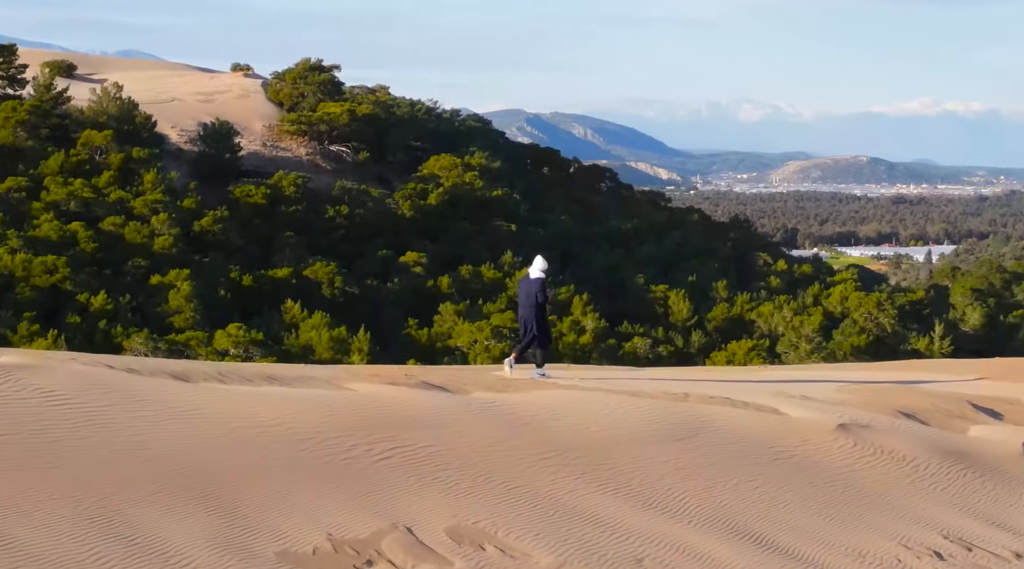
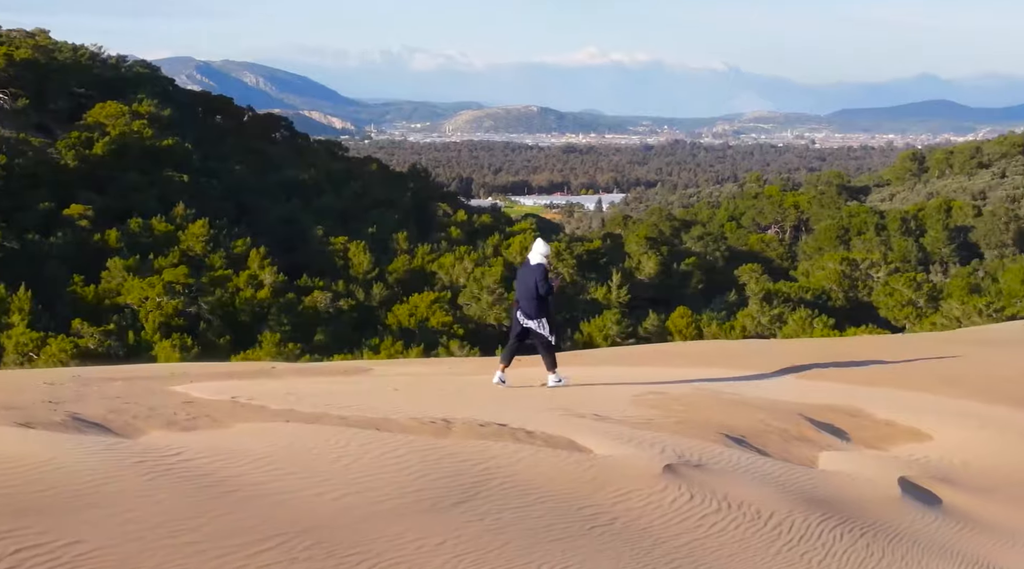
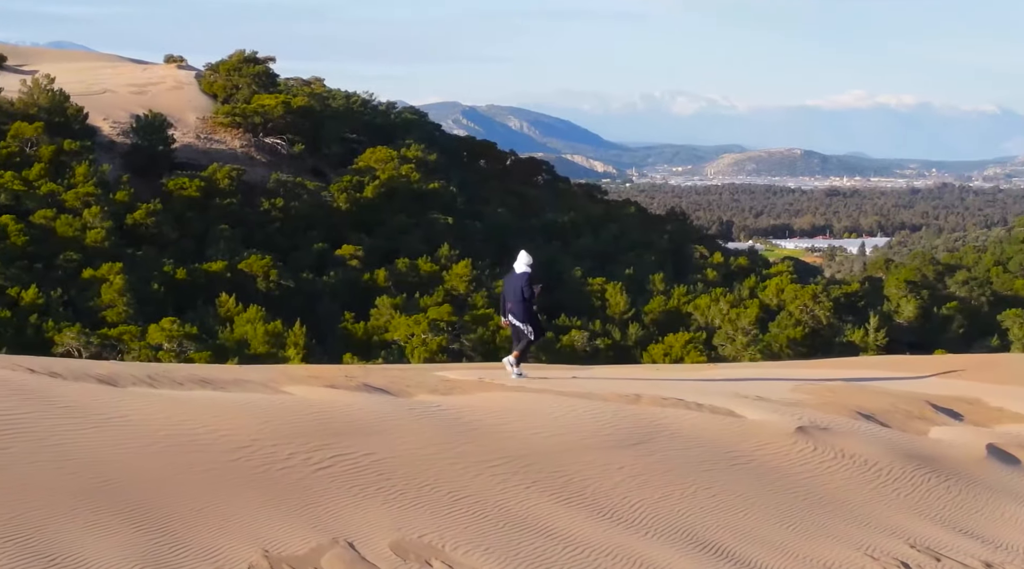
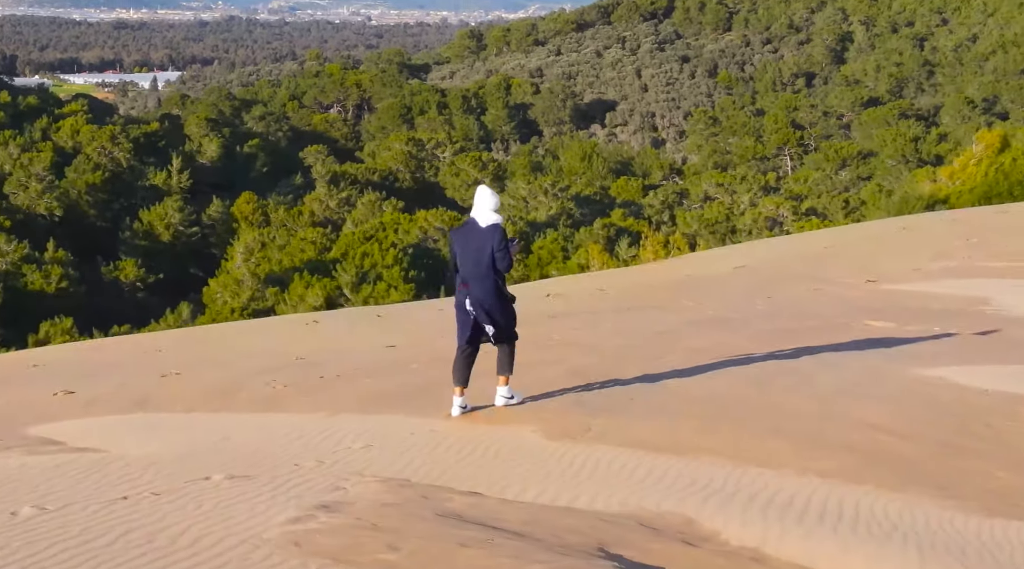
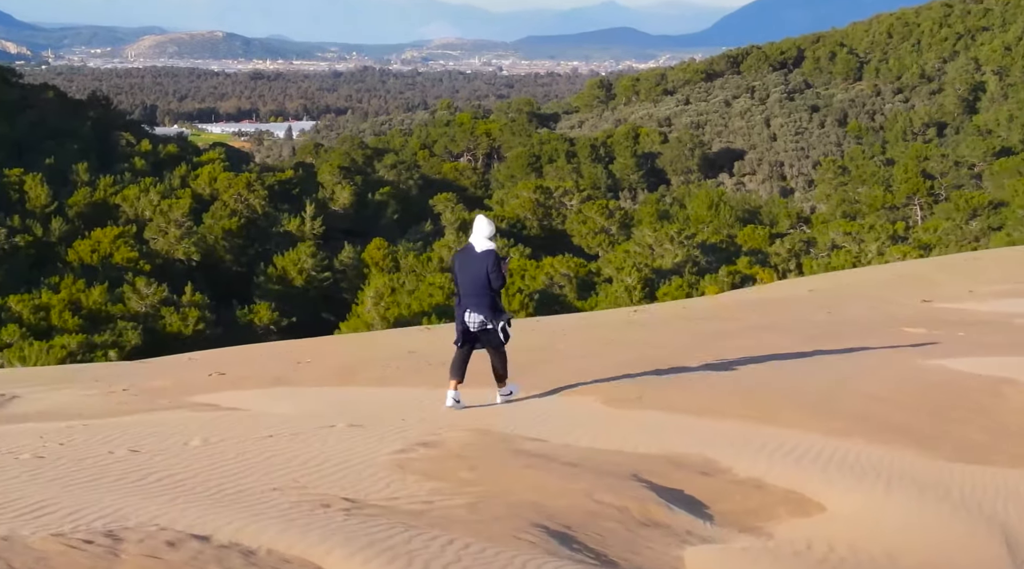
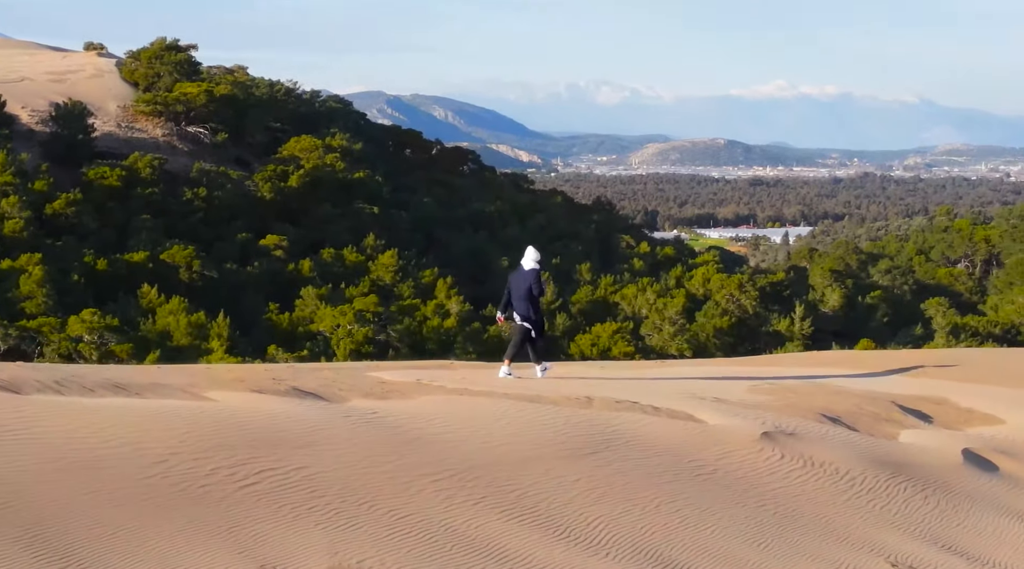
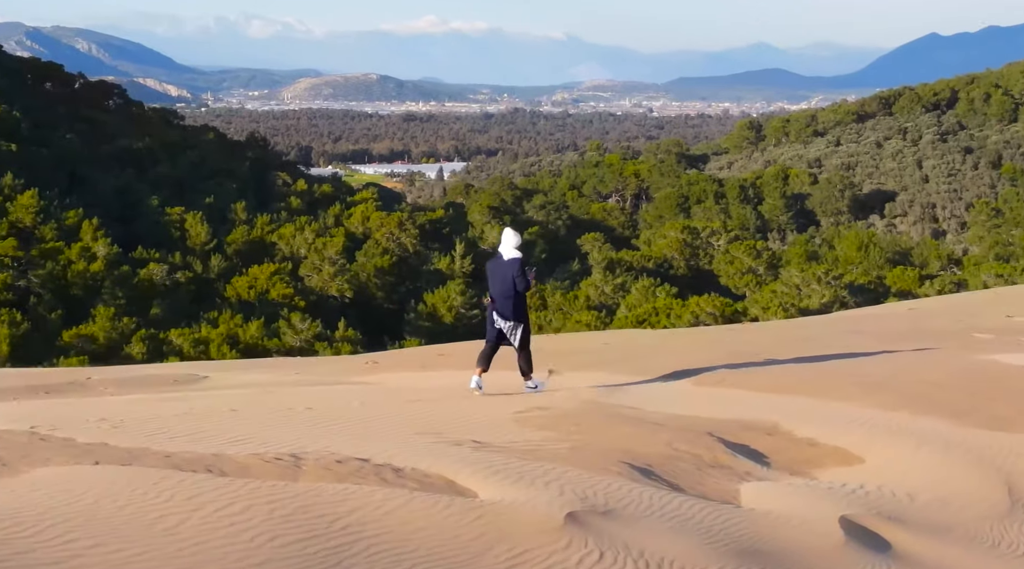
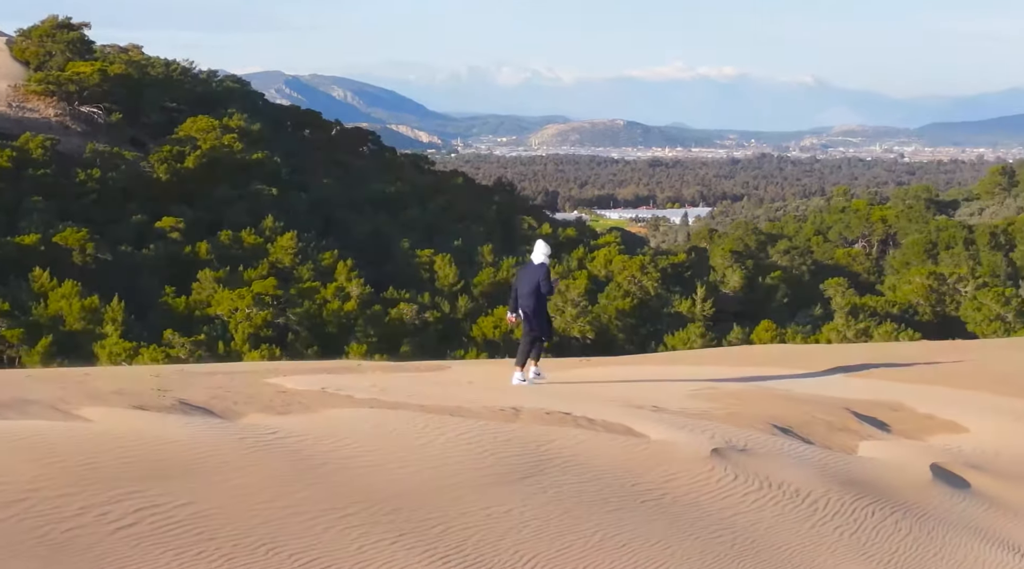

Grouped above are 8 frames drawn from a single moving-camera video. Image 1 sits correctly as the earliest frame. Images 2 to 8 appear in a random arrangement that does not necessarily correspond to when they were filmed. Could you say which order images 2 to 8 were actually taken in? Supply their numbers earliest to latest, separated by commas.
3, 6, 8, 2, 7, 5, 4
